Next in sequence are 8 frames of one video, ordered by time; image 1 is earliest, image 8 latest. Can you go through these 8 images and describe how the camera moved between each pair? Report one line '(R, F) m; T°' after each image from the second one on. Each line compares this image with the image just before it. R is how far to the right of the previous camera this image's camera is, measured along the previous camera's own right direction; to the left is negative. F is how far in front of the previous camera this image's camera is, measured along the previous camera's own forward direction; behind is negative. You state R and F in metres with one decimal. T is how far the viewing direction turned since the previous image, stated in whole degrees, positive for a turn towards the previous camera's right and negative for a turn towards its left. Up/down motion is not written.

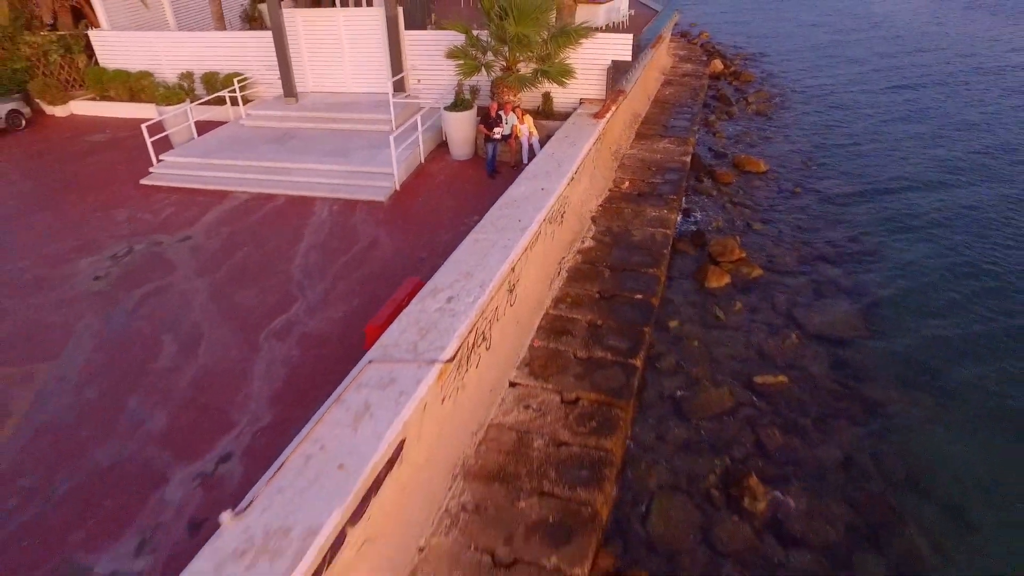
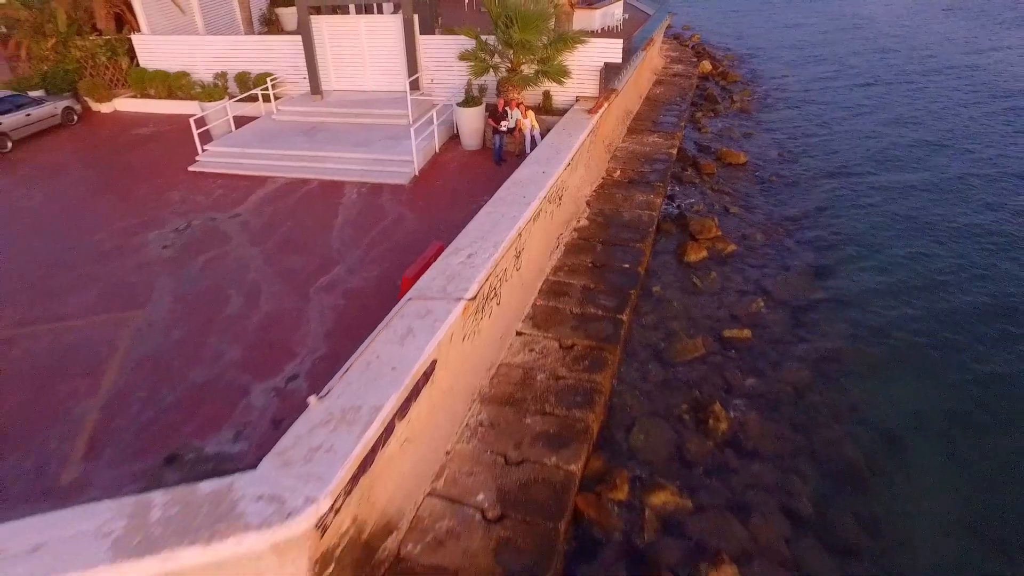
(-0.1, -1.6) m; 0°
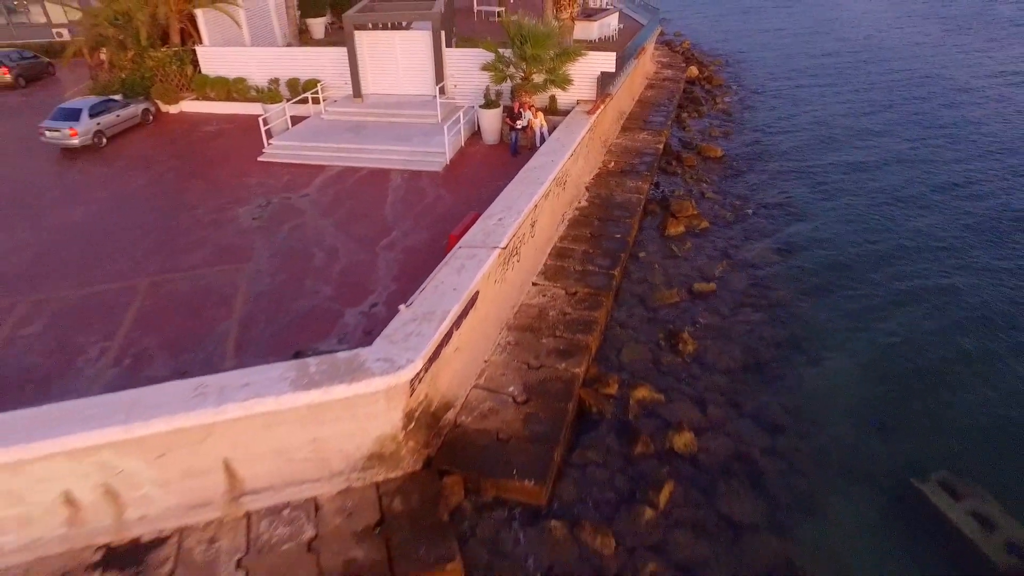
(-0.4, -2.9) m; 0°
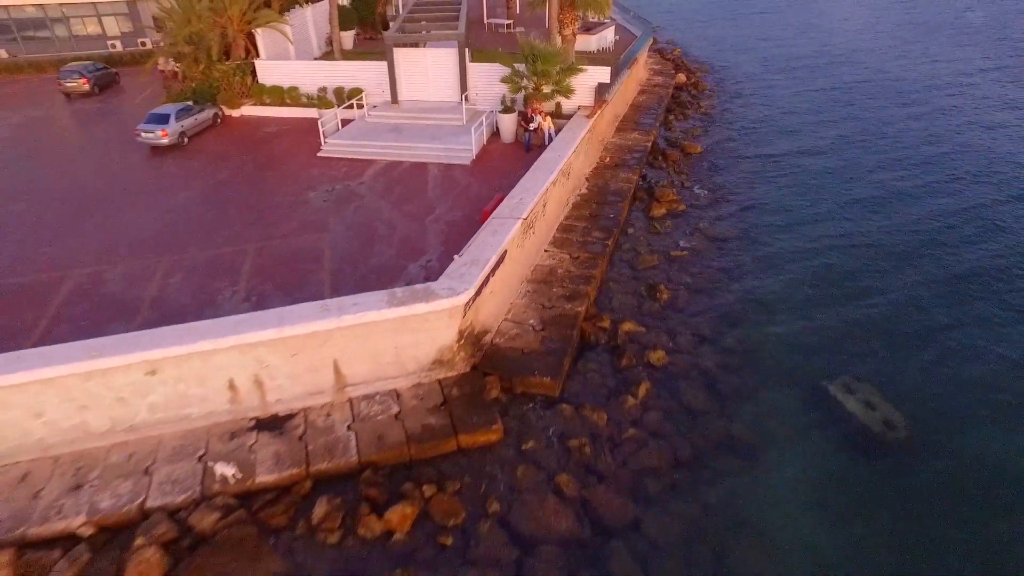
(-0.4, -3.7) m; 0°
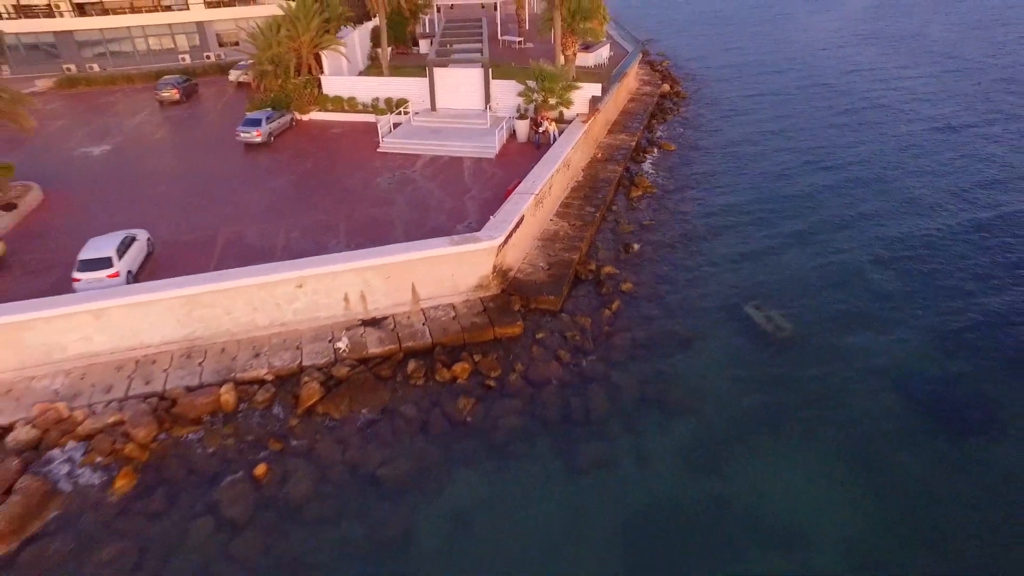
(-0.3, -6.3) m; 0°
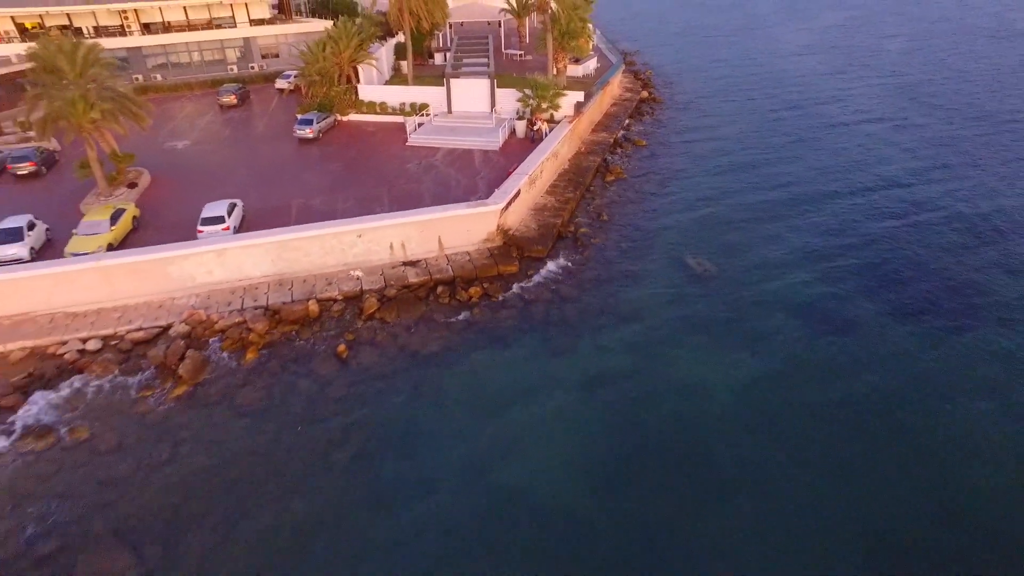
(+0.2, -6.9) m; 0°
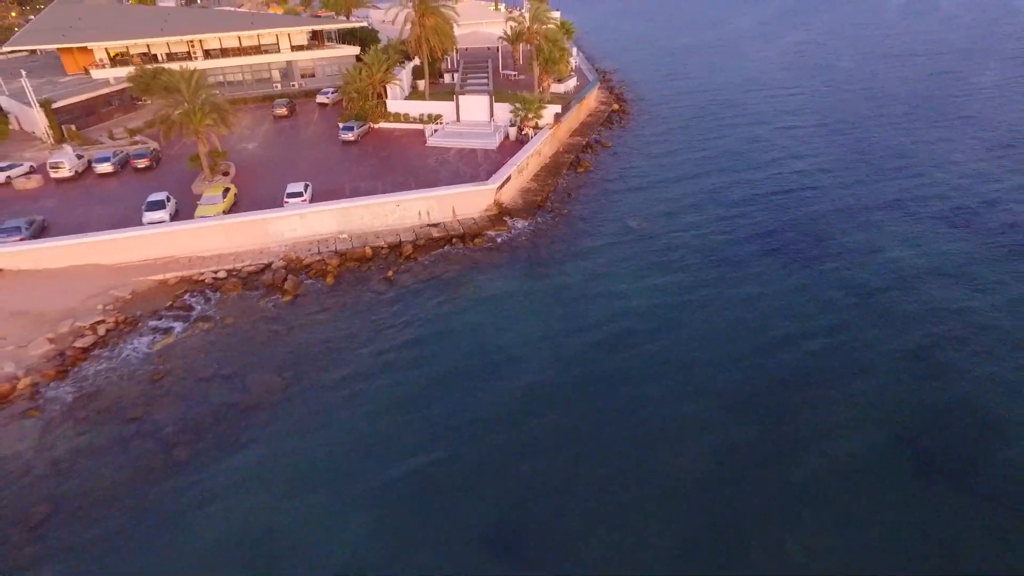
(+0.5, -10.3) m; 0°
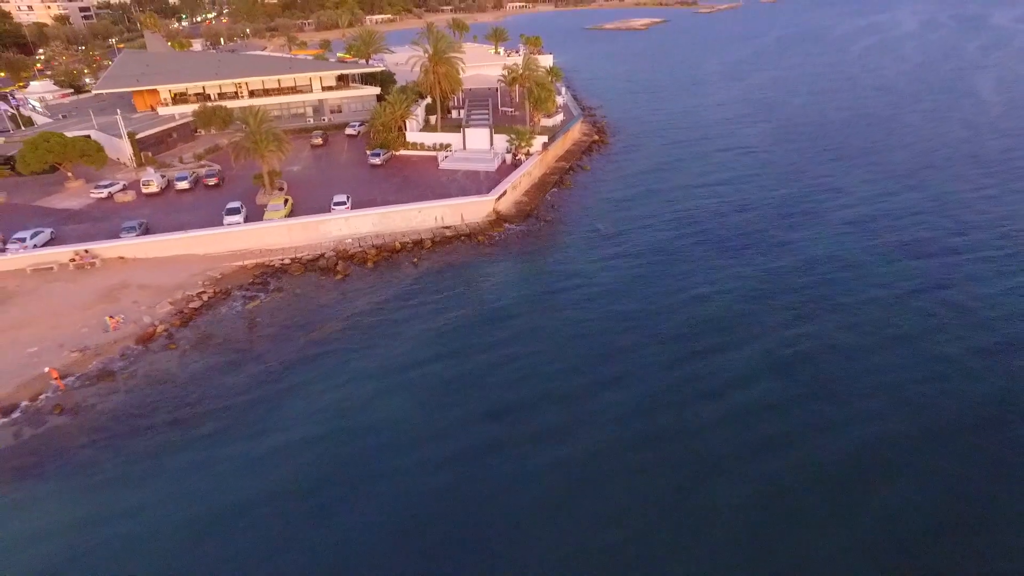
(+0.4, -9.9) m; 0°
